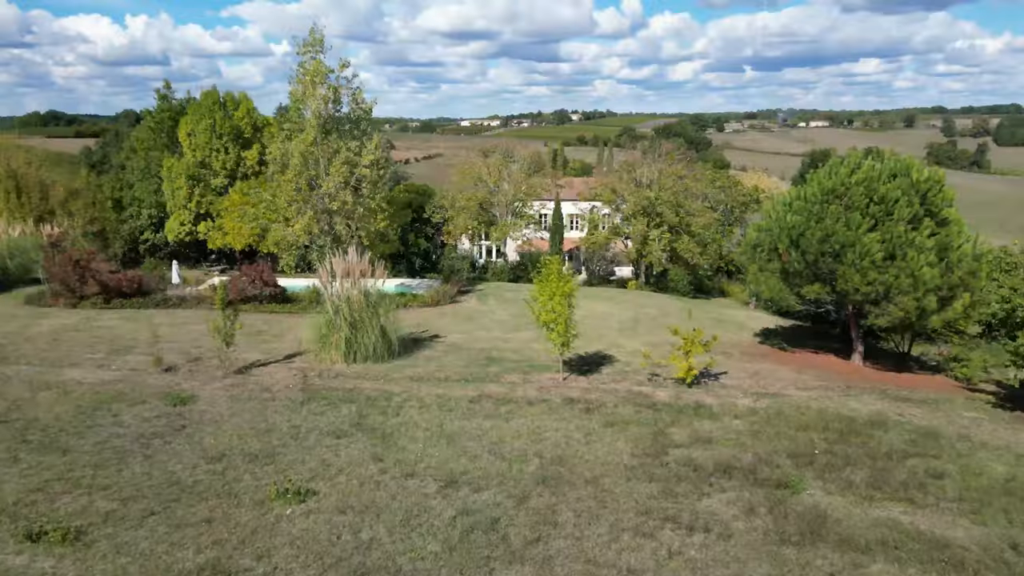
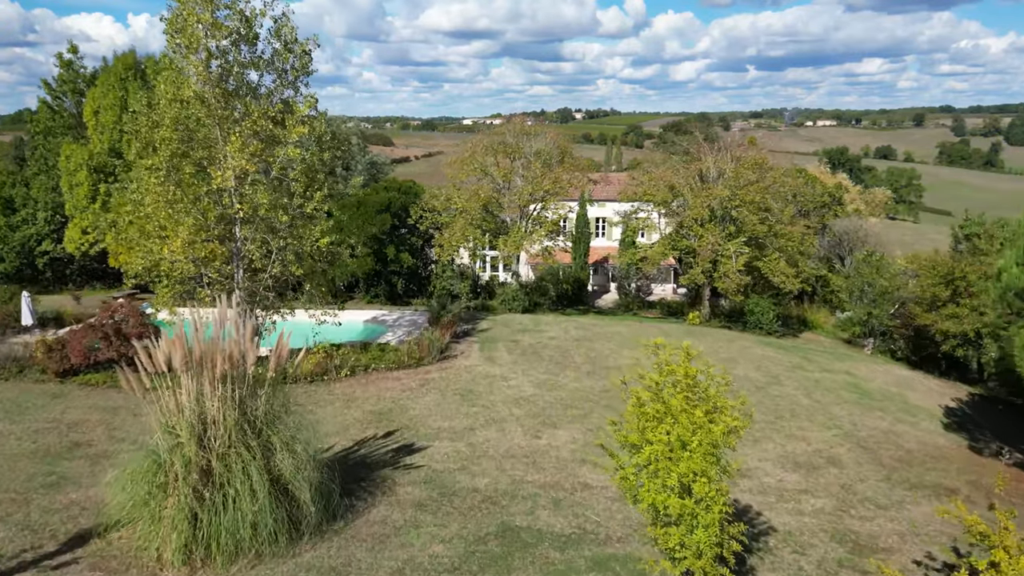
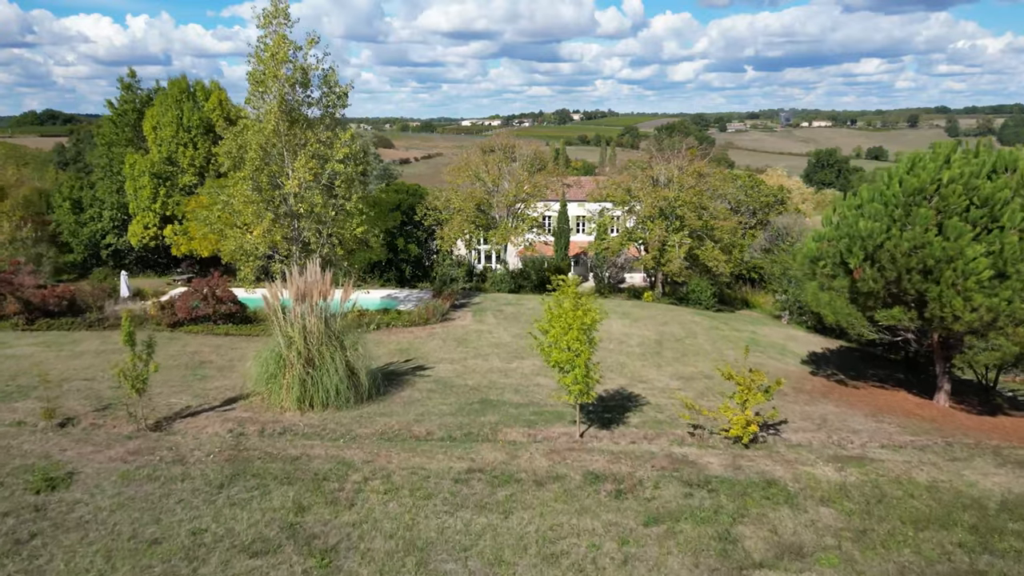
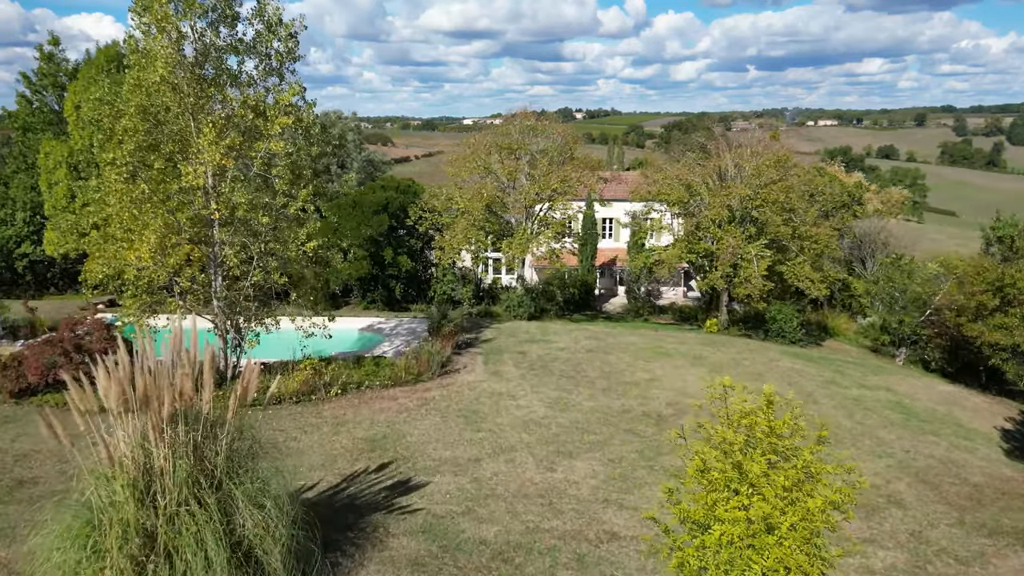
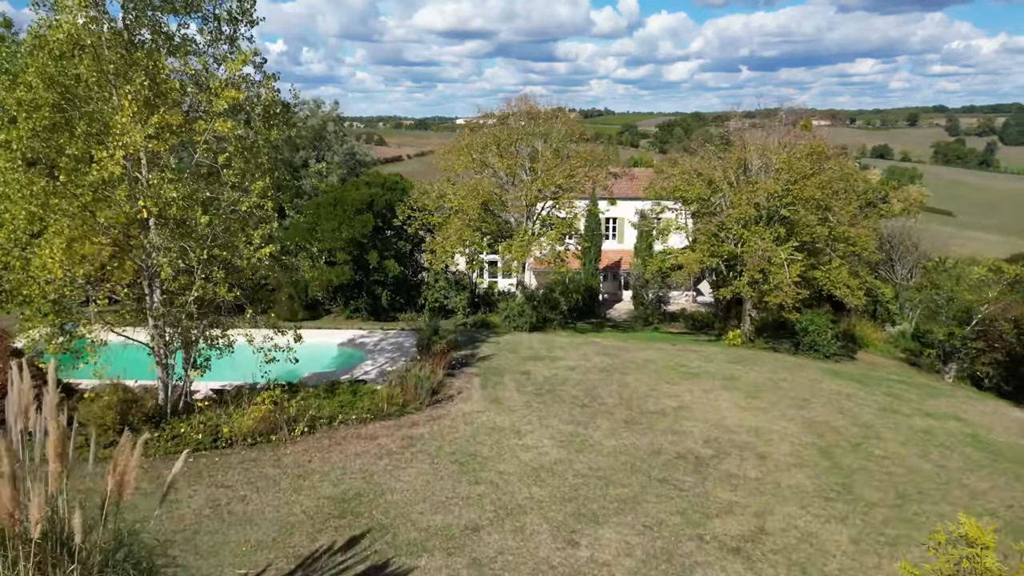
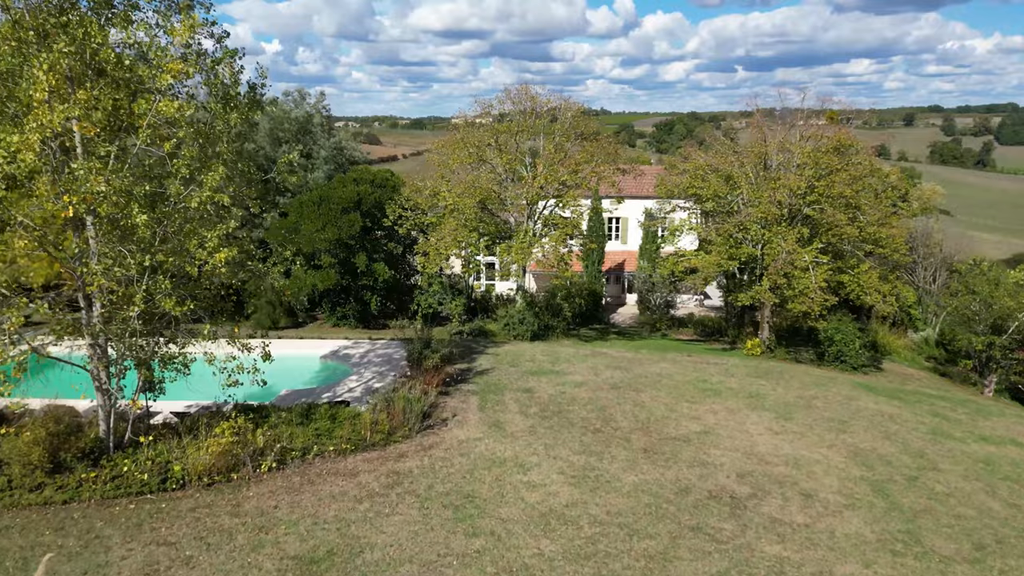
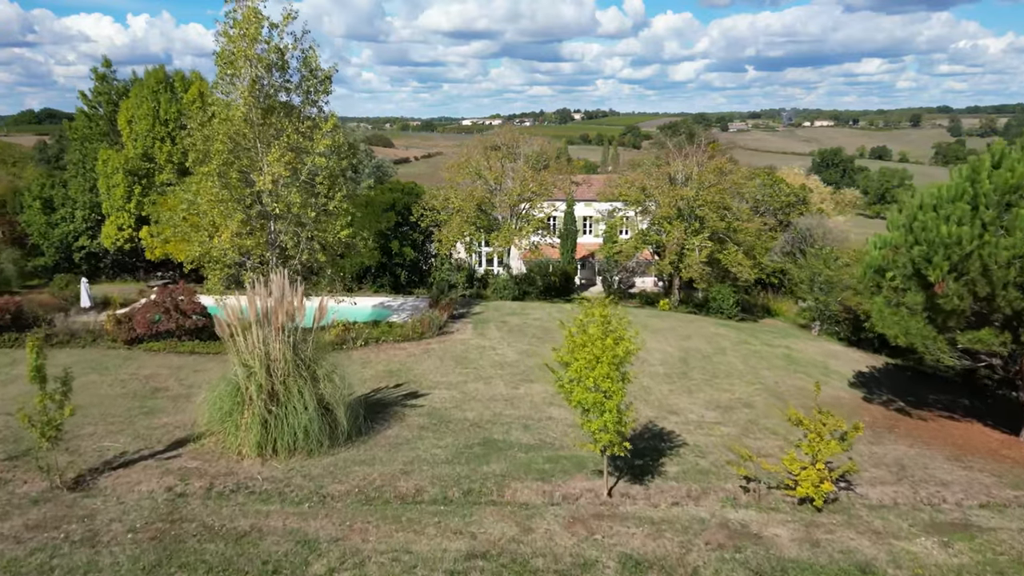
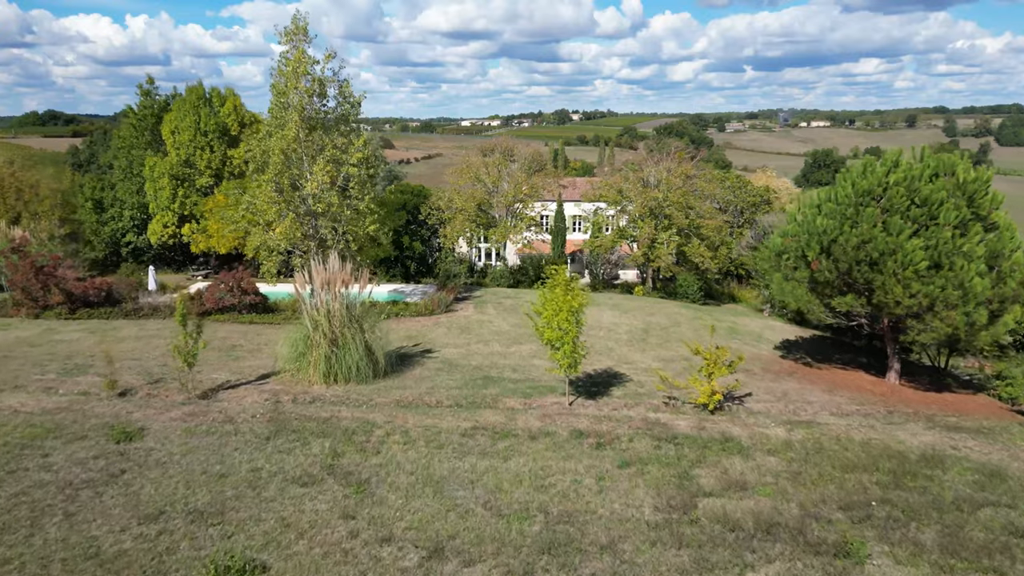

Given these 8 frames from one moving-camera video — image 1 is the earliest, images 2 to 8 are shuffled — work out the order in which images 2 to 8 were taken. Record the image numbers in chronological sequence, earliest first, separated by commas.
8, 3, 7, 2, 4, 5, 6
